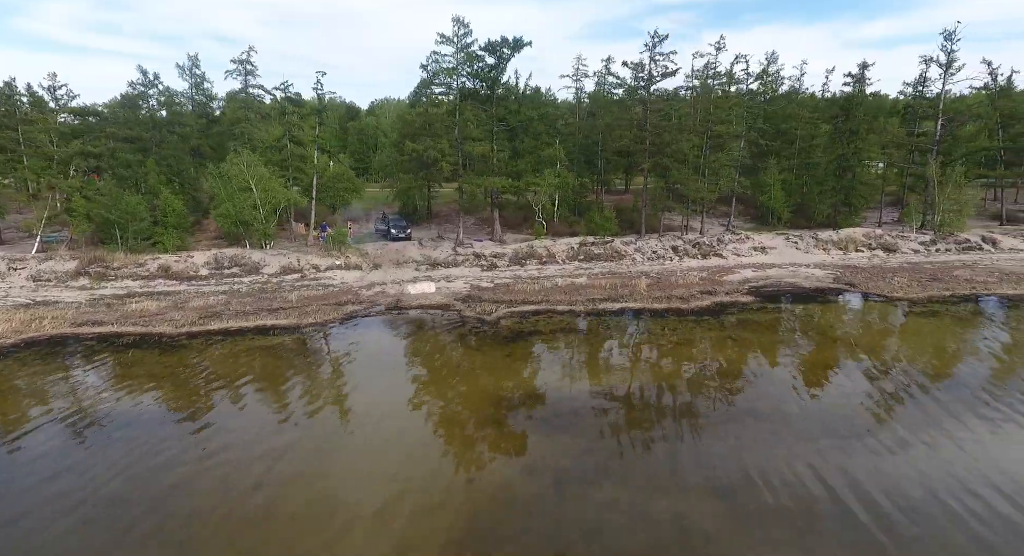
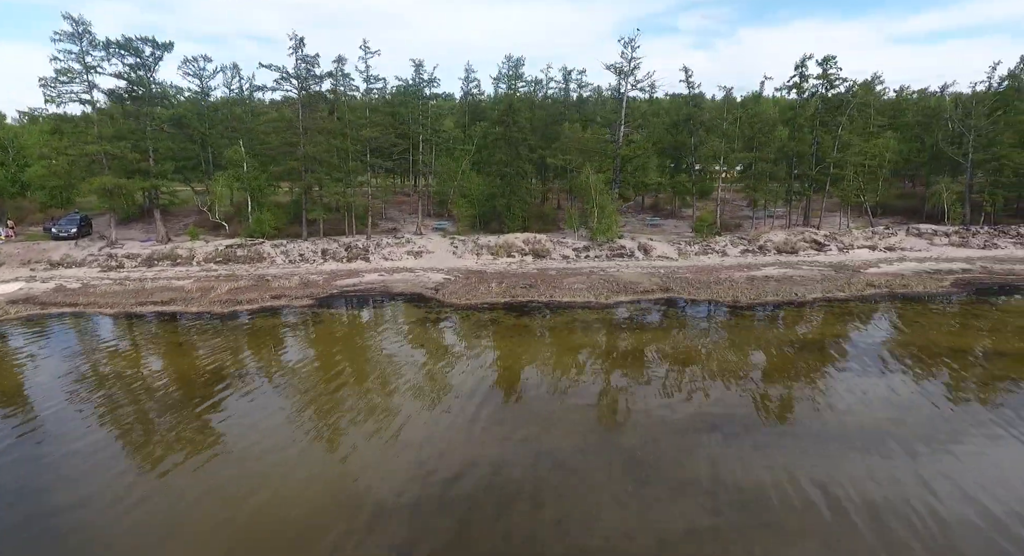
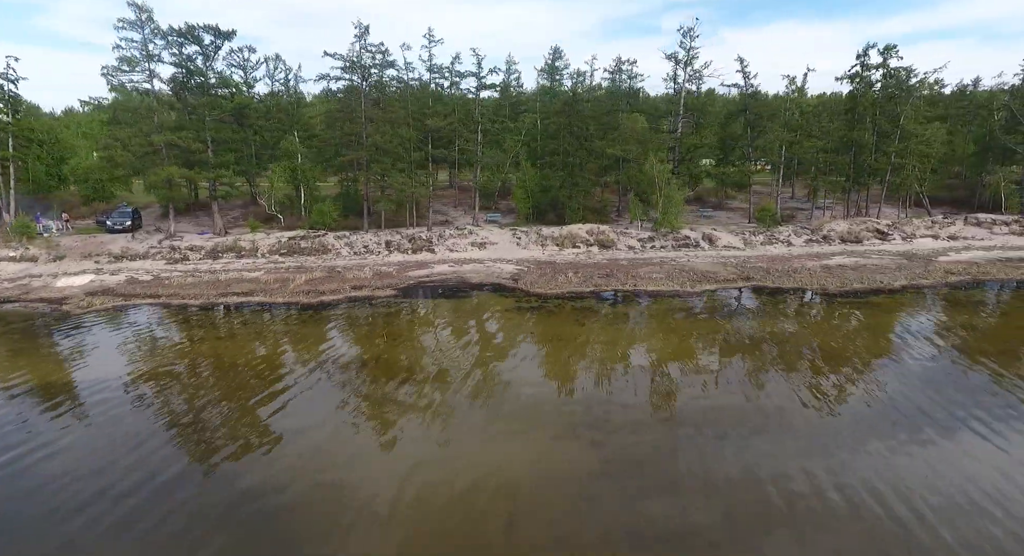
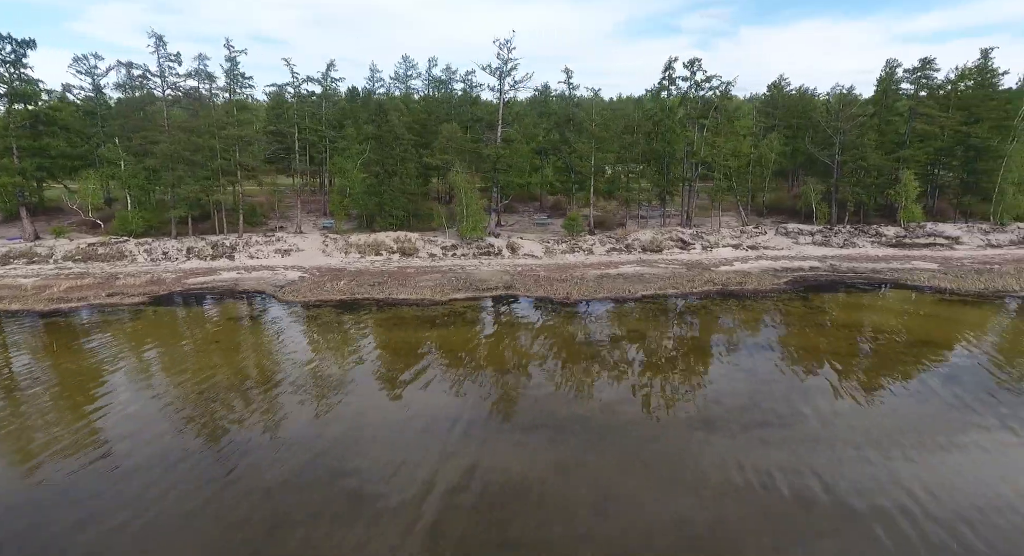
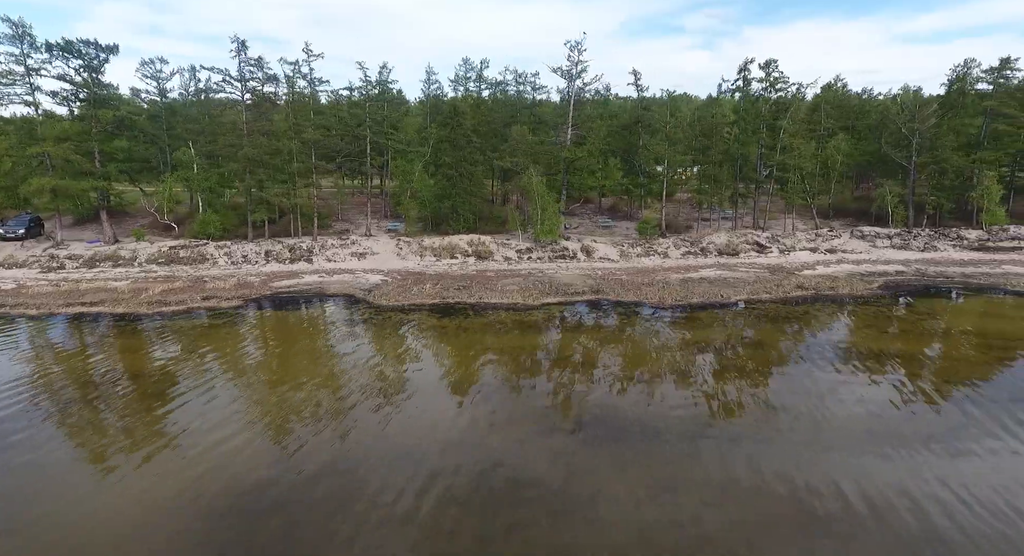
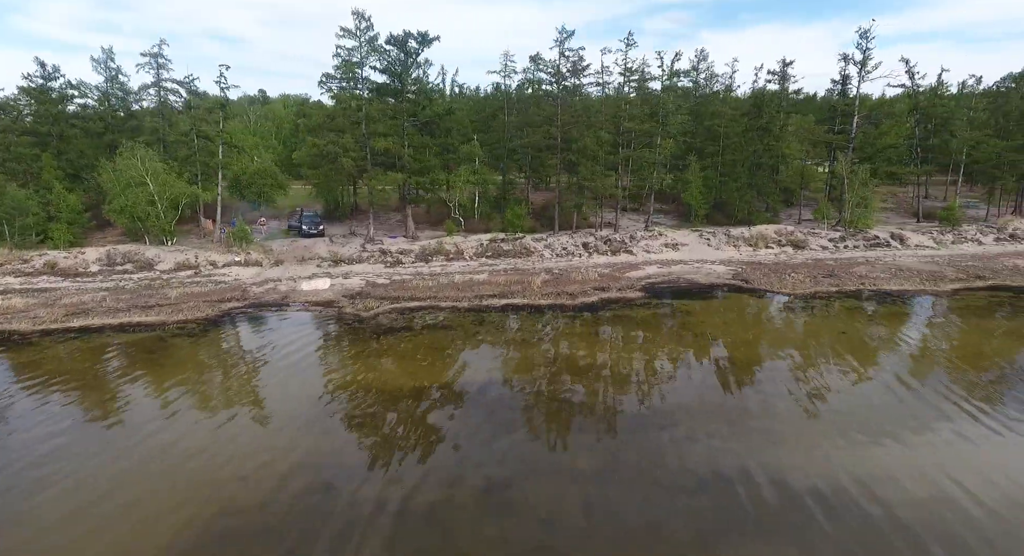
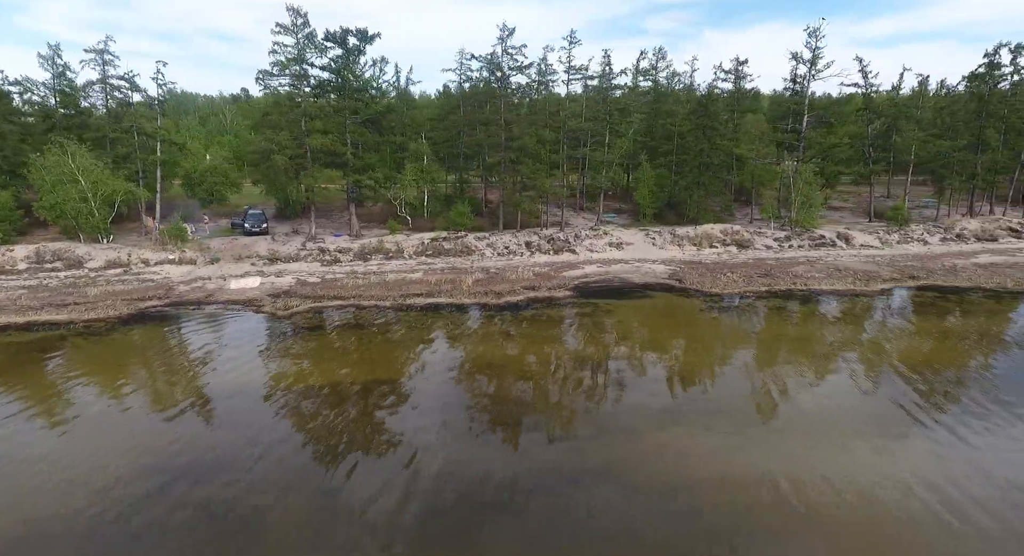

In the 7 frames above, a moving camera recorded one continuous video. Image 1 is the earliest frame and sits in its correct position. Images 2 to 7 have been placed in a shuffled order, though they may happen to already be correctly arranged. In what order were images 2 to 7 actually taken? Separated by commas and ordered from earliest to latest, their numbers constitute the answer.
6, 7, 3, 2, 5, 4
